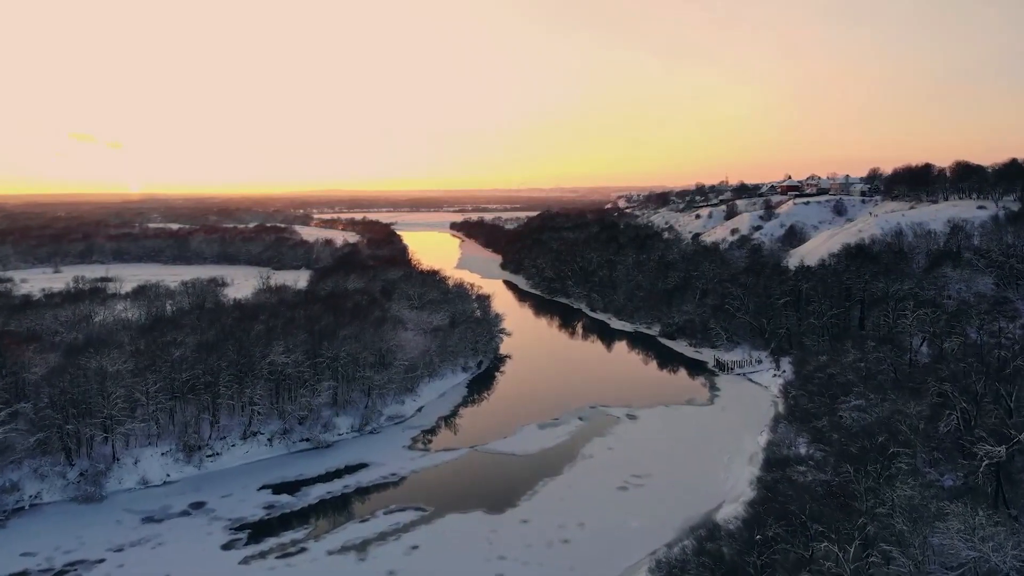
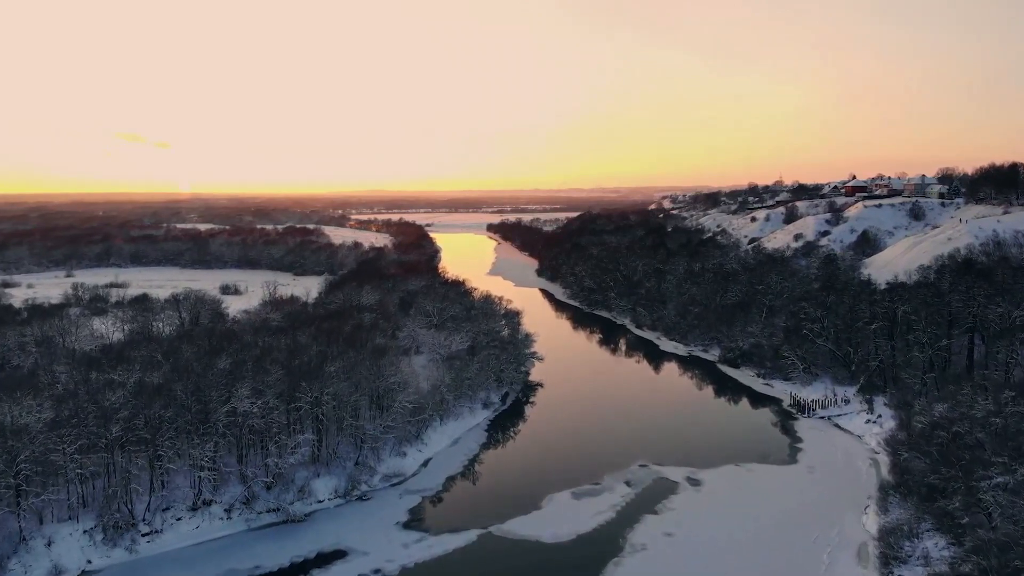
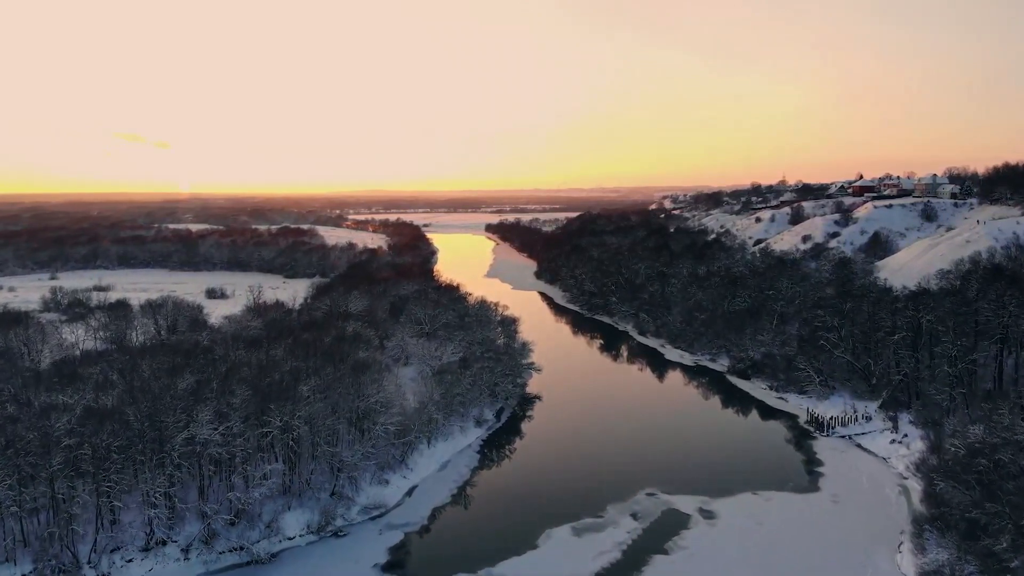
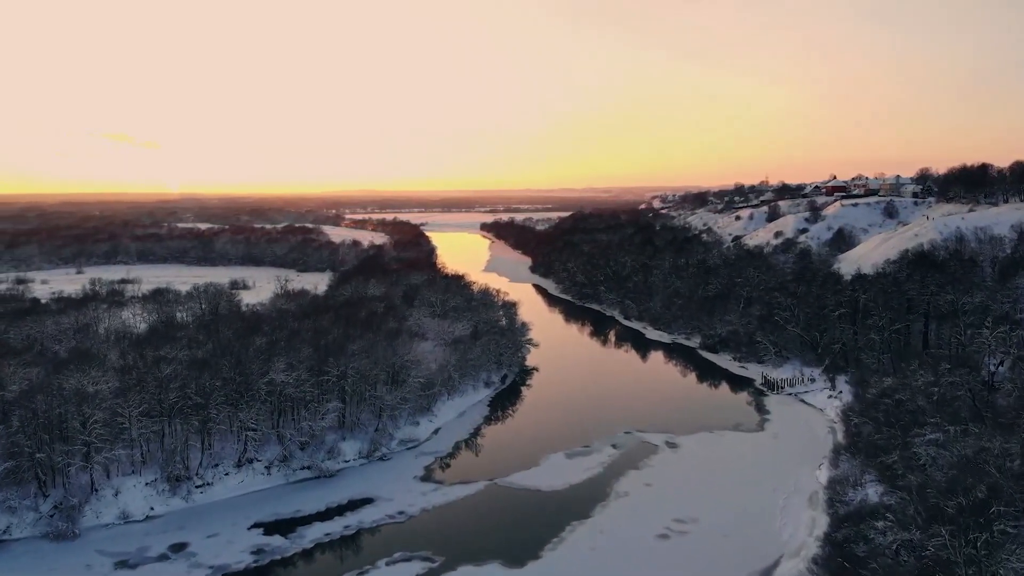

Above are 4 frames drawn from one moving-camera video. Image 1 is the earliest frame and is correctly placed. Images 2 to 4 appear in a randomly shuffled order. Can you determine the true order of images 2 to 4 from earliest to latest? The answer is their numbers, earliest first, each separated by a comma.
4, 2, 3
